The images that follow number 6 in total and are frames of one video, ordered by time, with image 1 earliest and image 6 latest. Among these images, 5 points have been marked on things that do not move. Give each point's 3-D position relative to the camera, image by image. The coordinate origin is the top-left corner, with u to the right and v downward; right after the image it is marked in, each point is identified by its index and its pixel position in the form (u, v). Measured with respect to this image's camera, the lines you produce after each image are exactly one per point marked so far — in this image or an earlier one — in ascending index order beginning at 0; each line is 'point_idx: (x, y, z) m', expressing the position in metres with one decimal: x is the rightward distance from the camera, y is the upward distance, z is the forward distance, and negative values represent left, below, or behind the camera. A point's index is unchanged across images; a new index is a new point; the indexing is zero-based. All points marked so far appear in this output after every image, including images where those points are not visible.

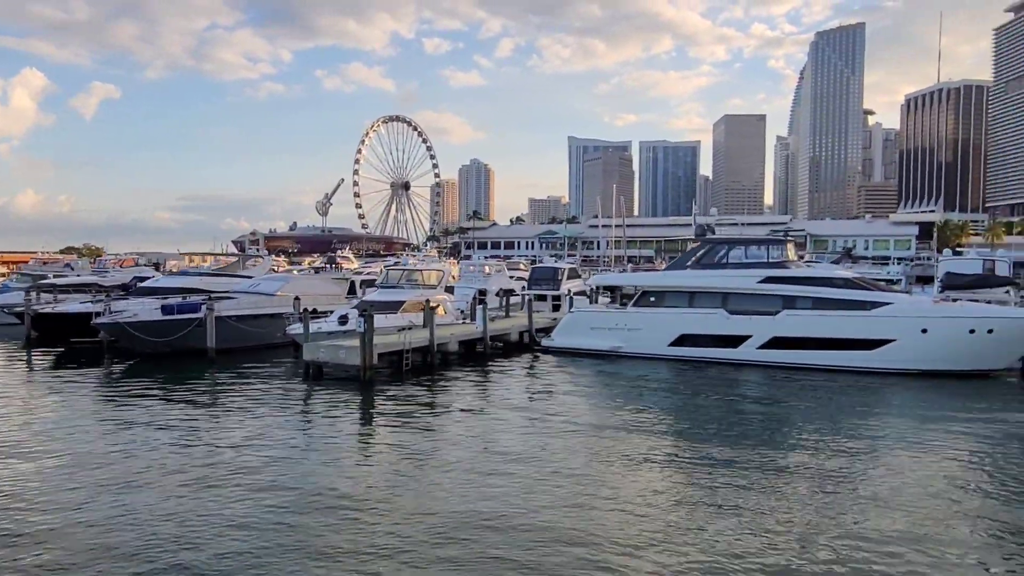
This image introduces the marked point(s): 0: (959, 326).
0: (+11.3, -0.9, +19.8) m
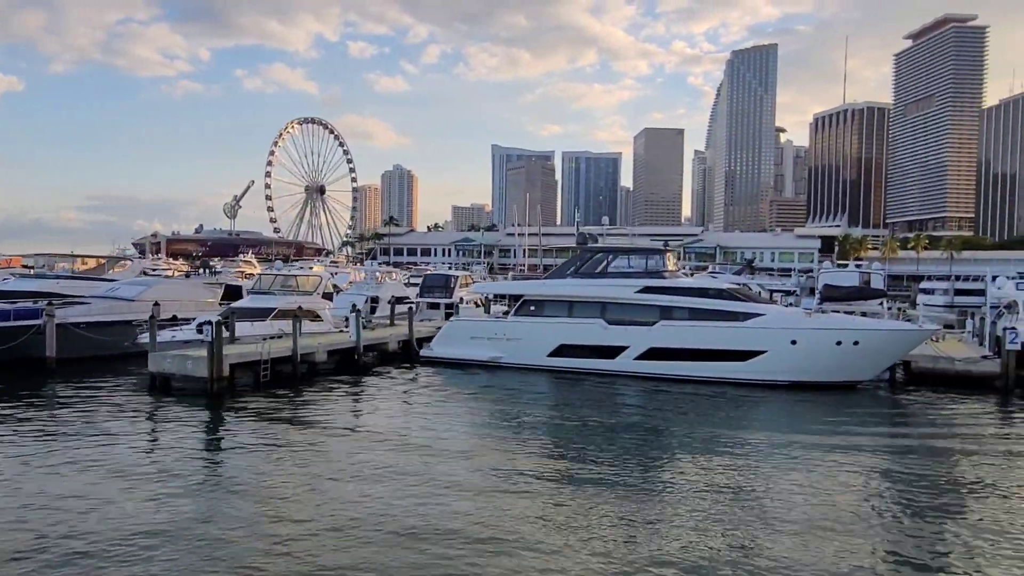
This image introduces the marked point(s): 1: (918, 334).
0: (+8.0, -1.2, +19.9) m
1: (+10.3, -1.2, +20.0) m
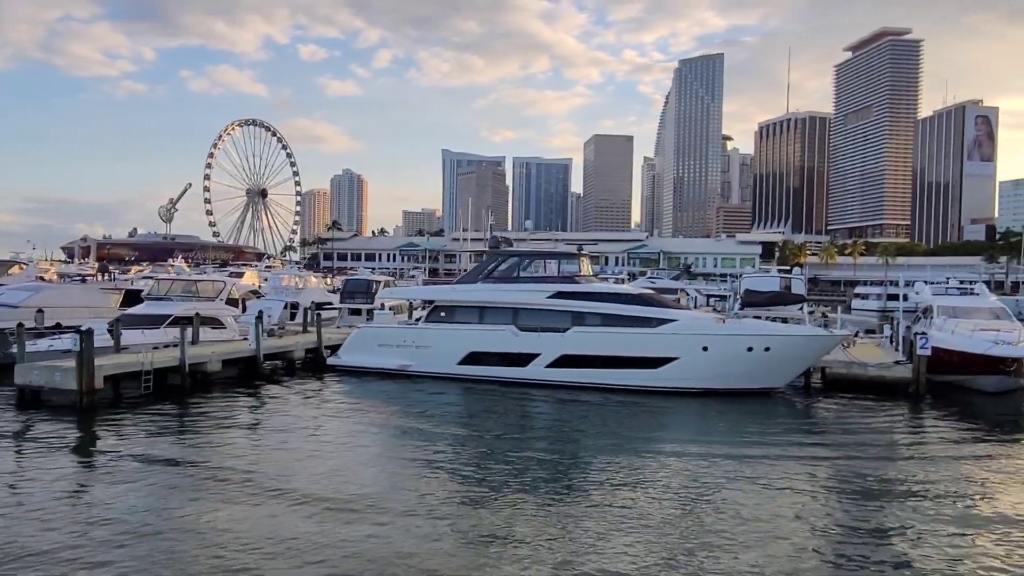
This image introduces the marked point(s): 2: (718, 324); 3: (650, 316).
0: (+5.6, -1.4, +19.4) m
1: (+8.0, -1.3, +19.7) m
2: (+5.2, -0.9, +19.7) m
3: (+3.5, -0.7, +20.1) m
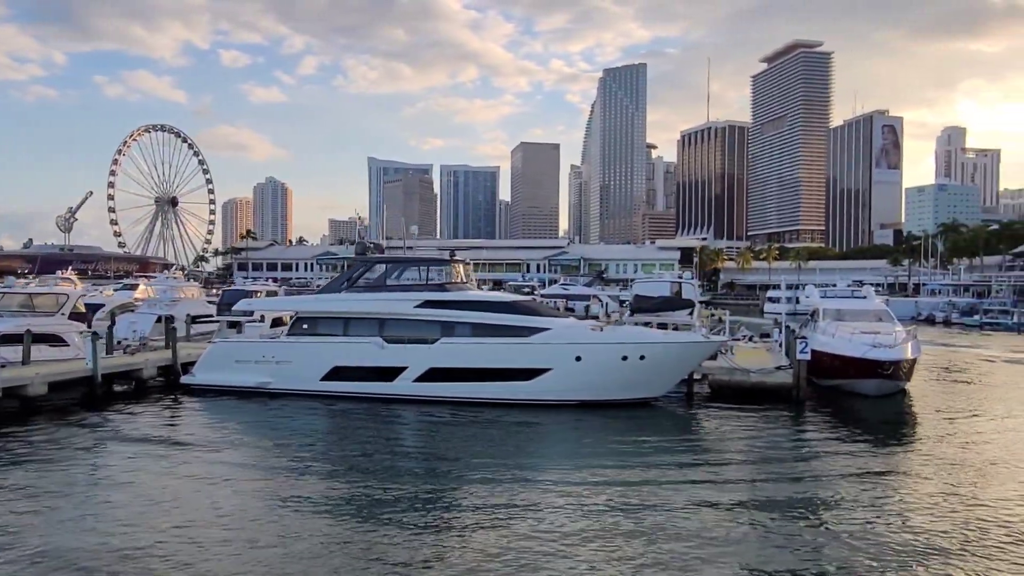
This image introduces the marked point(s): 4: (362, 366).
0: (+2.4, -1.5, +18.5) m
1: (+4.7, -1.4, +19.0) m
2: (+1.9, -1.0, +18.6) m
3: (+0.3, -0.9, +18.9) m
4: (-3.8, -1.9, +19.7) m
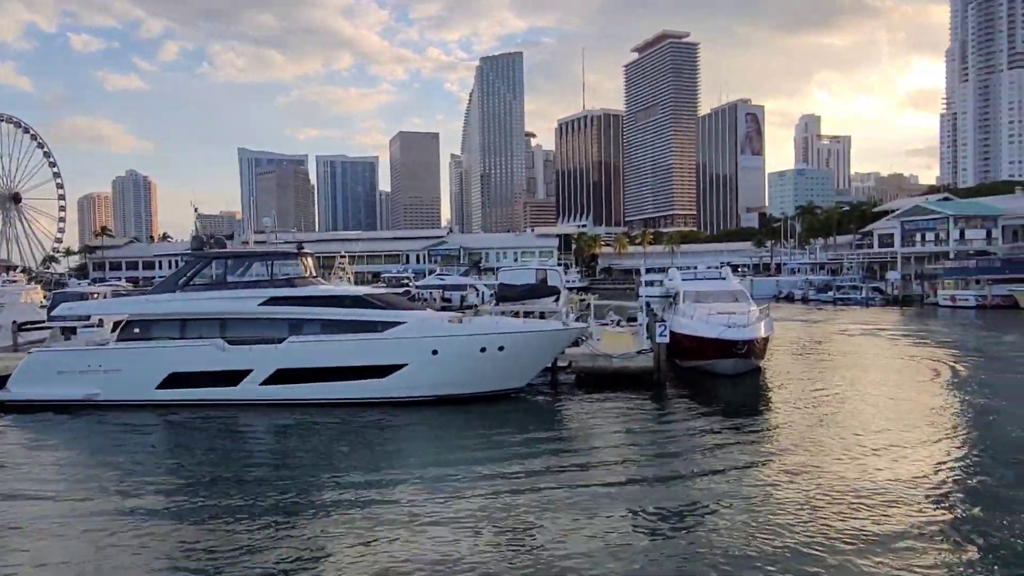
0: (-0.9, -1.3, +17.8) m
1: (+1.3, -1.1, +18.6) m
2: (-1.4, -0.8, +17.9) m
3: (-3.1, -0.7, +17.9) m
4: (-7.2, -1.9, +18.2) m
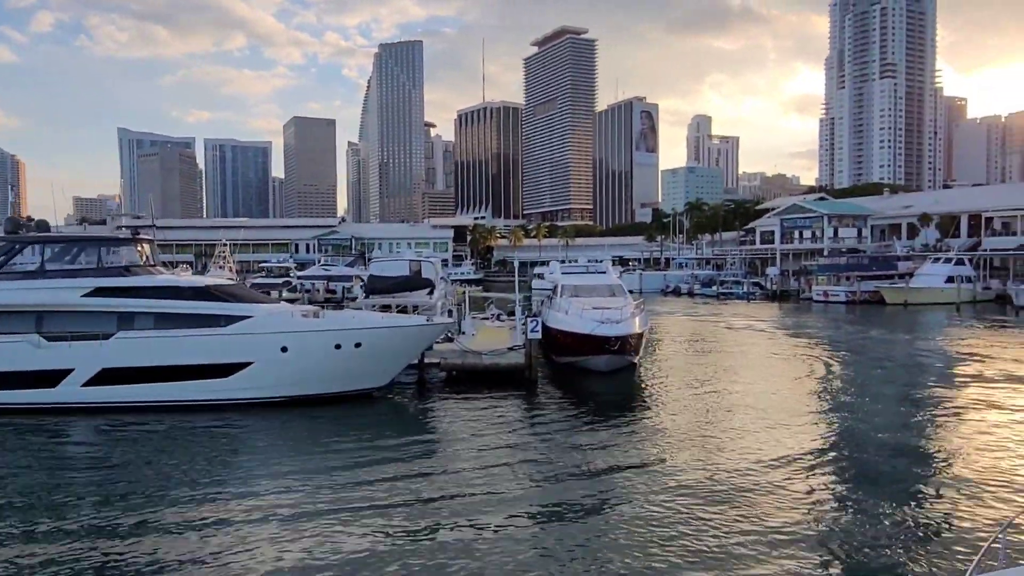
0: (-3.9, -1.1, +16.4) m
1: (-1.8, -0.9, +17.5) m
2: (-4.4, -0.6, +16.4) m
3: (-6.1, -0.5, +16.2) m
4: (-10.1, -1.7, +15.9) m
